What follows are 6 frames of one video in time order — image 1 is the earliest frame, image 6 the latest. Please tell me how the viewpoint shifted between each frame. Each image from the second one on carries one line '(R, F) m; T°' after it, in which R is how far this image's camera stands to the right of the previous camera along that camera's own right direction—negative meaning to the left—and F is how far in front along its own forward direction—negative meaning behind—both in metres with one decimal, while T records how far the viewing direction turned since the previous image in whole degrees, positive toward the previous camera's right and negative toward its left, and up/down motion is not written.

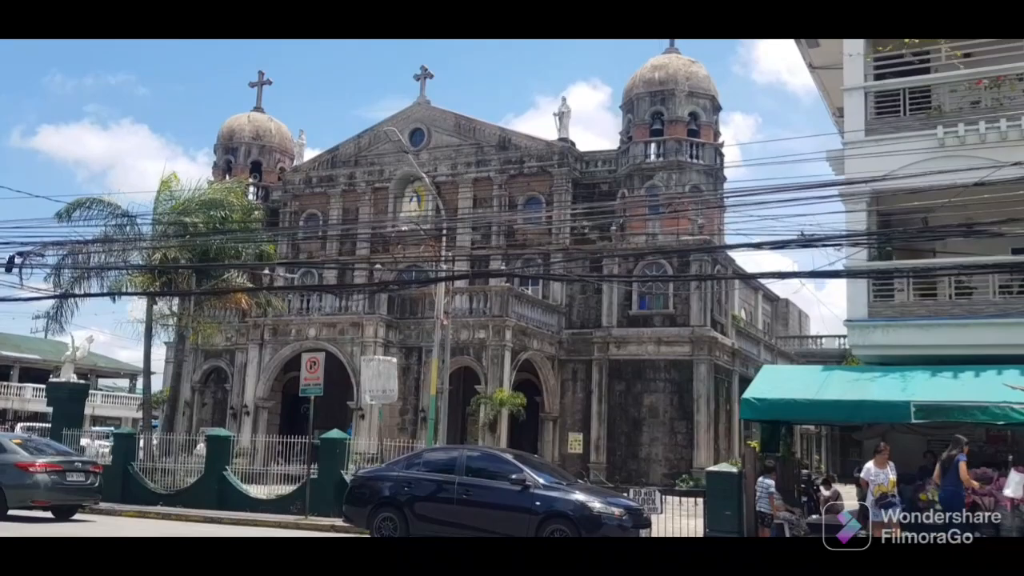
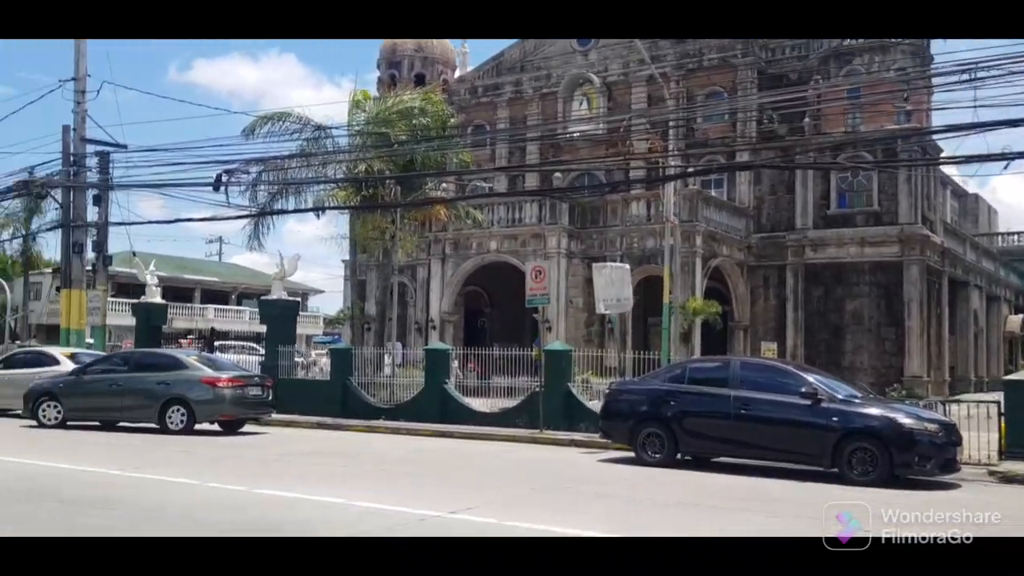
(-1.9, +1.3) m; -9°
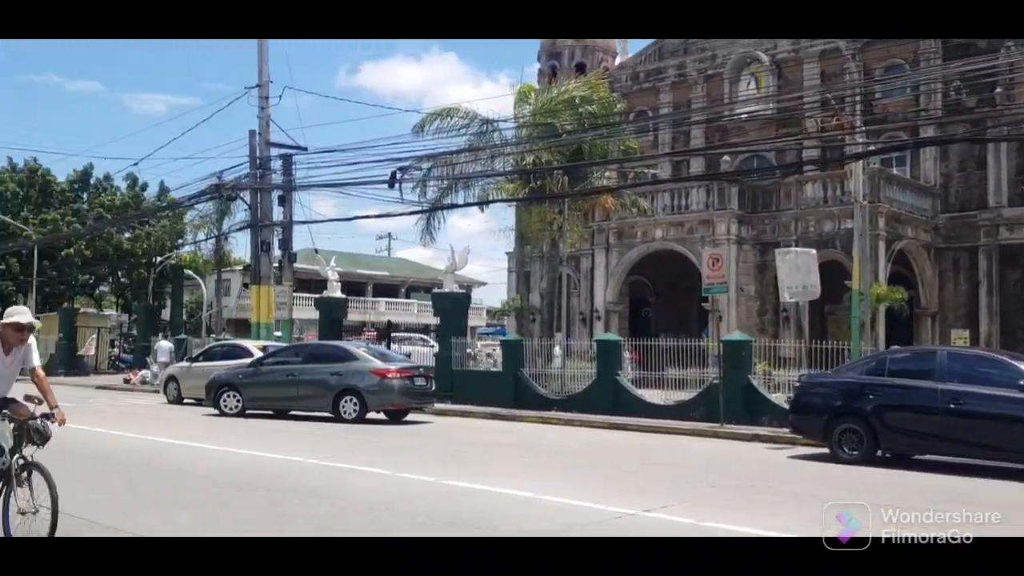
(-0.3, +0.2) m; -10°
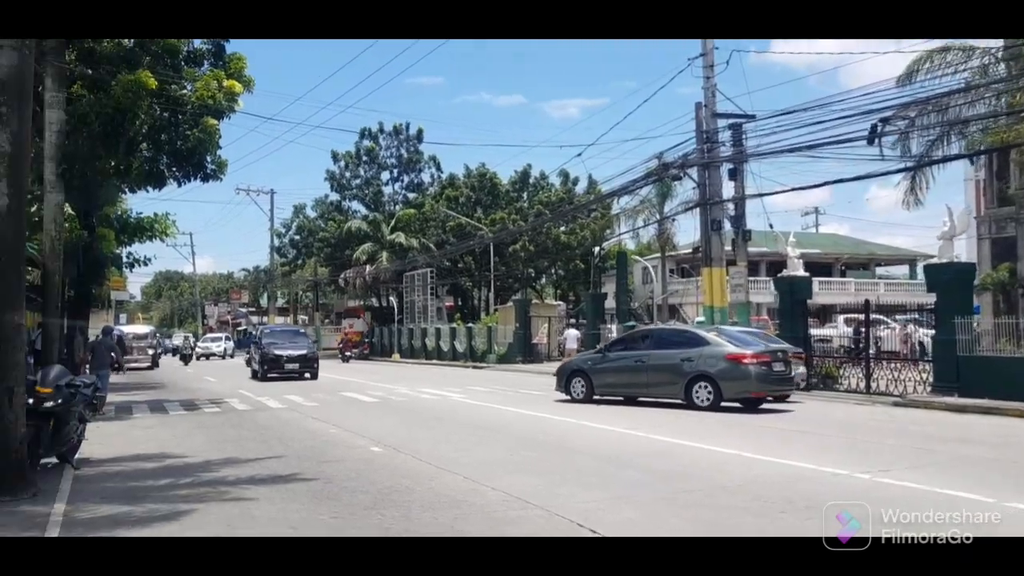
(-1.6, +1.7) m; -26°
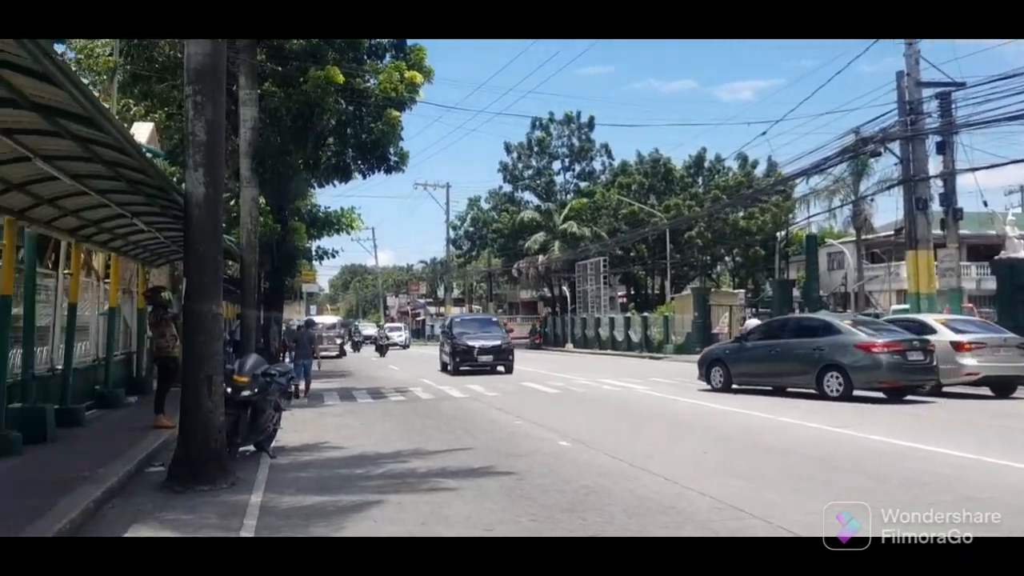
(-0.3, +0.6) m; -11°
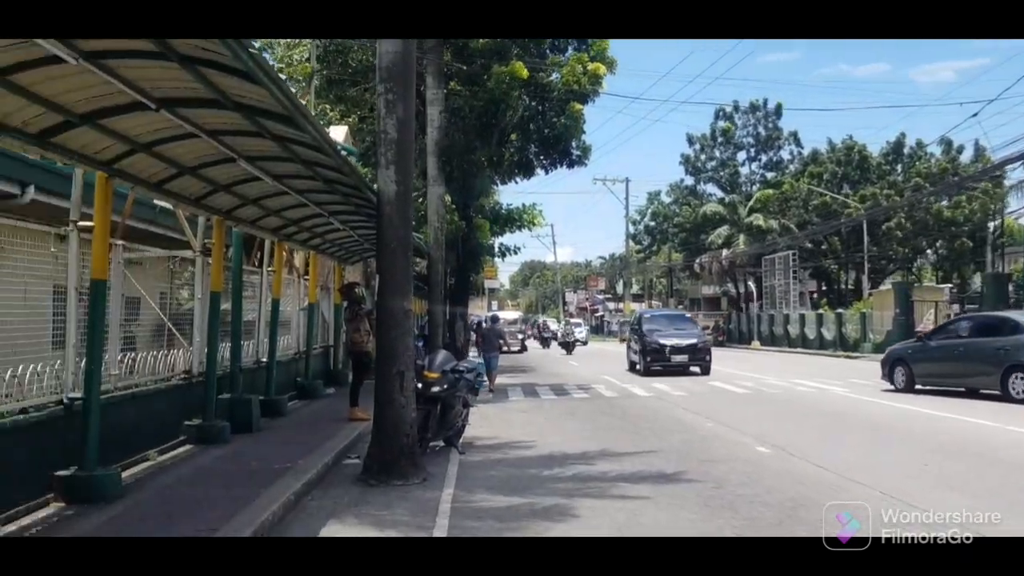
(-0.1, +0.3) m; -11°
